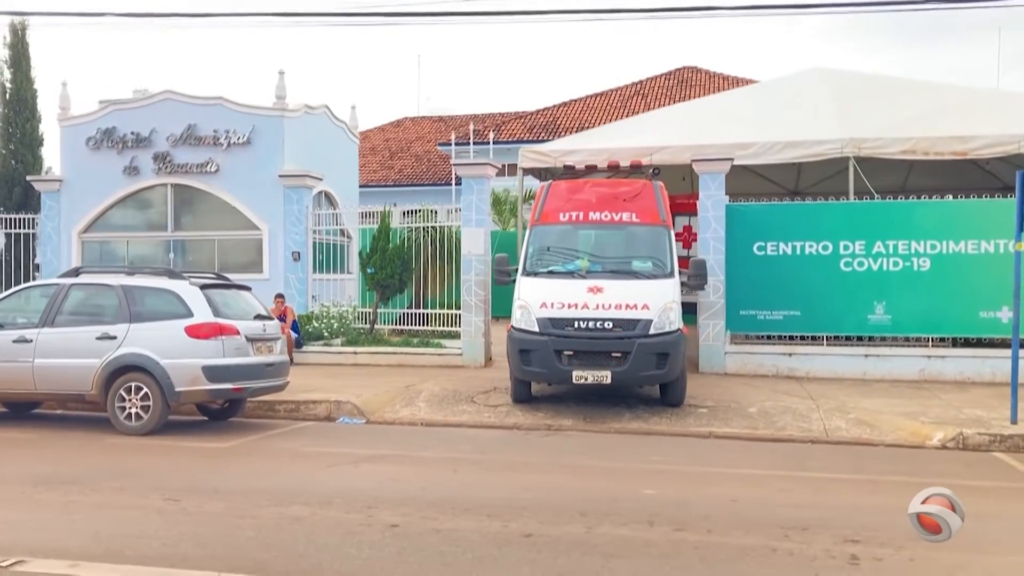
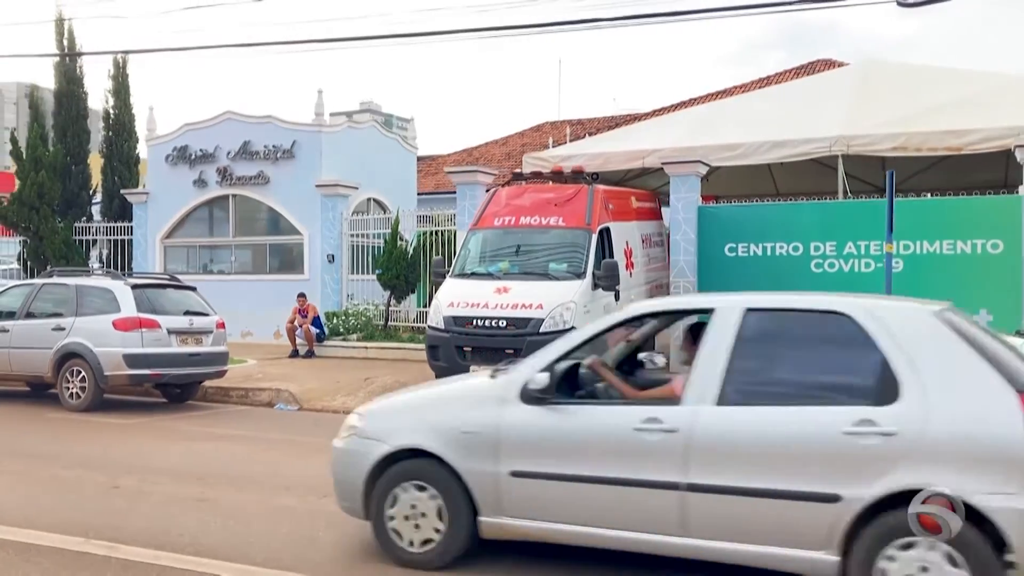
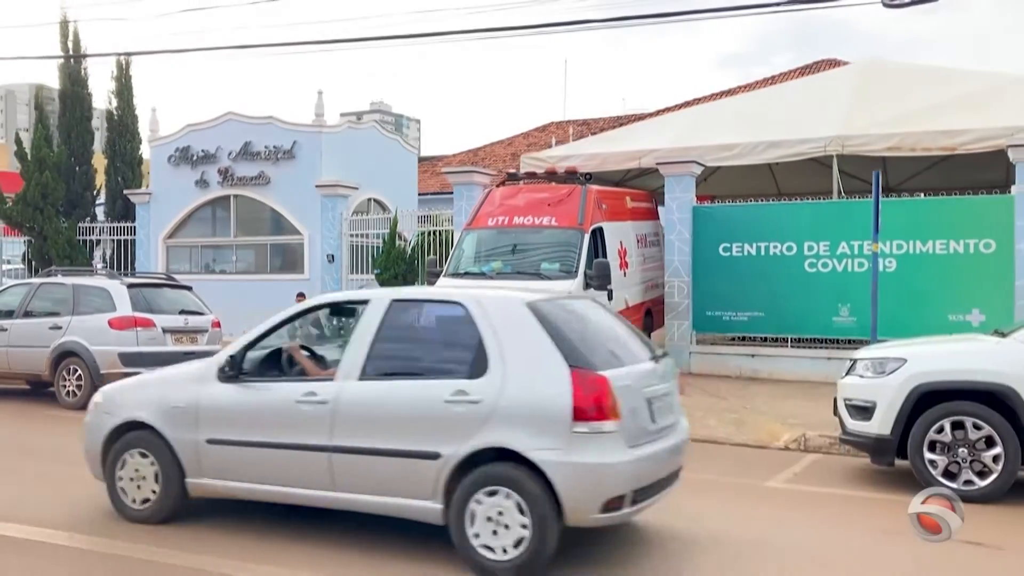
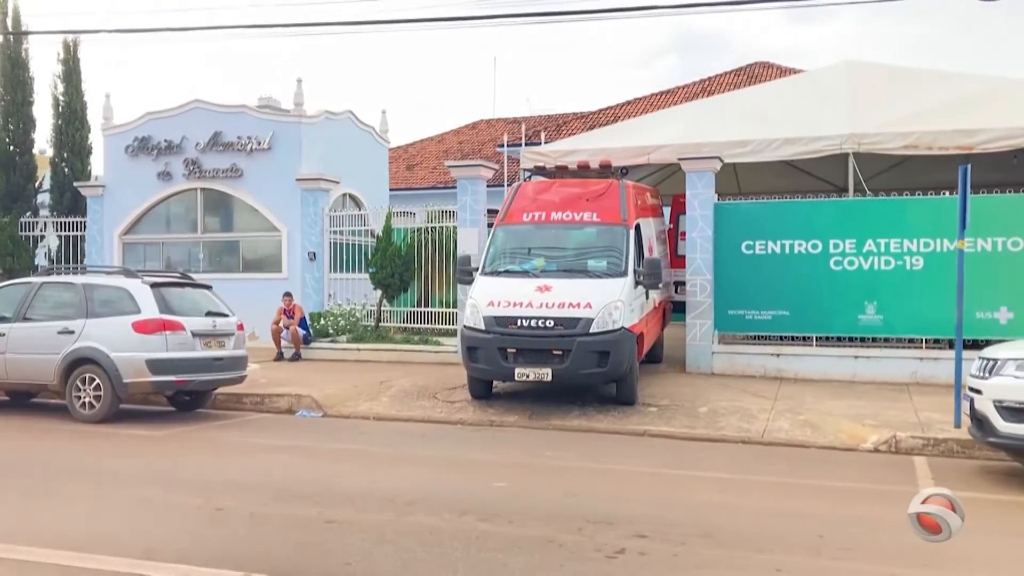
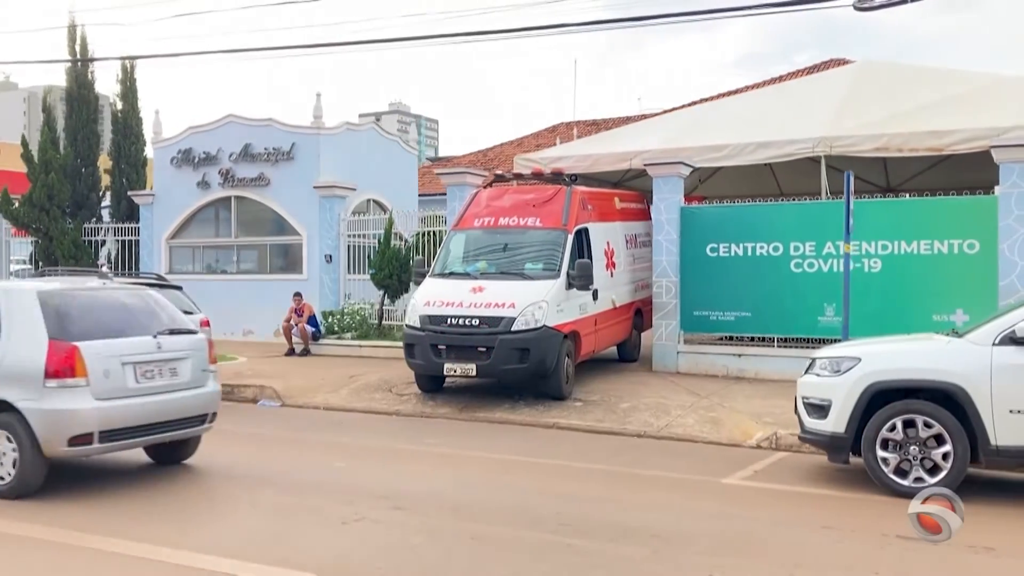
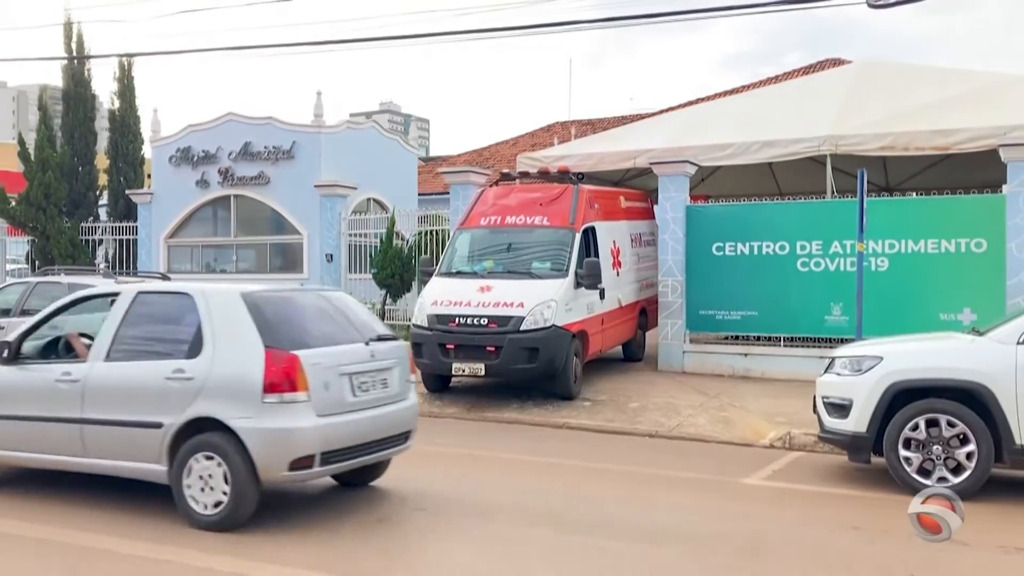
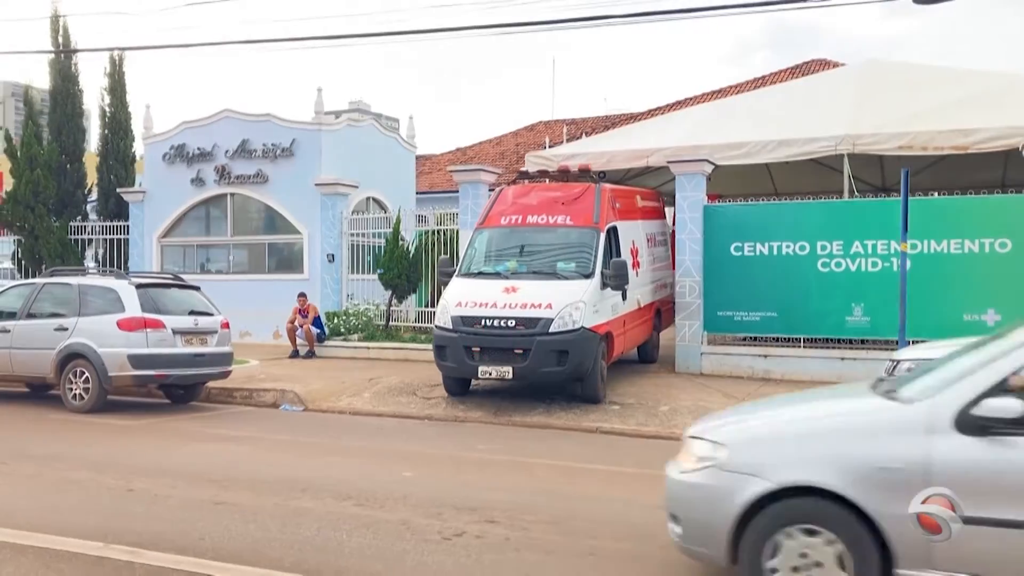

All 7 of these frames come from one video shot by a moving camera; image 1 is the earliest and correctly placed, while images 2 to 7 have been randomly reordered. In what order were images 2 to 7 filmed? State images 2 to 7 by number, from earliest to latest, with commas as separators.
4, 7, 2, 3, 6, 5
